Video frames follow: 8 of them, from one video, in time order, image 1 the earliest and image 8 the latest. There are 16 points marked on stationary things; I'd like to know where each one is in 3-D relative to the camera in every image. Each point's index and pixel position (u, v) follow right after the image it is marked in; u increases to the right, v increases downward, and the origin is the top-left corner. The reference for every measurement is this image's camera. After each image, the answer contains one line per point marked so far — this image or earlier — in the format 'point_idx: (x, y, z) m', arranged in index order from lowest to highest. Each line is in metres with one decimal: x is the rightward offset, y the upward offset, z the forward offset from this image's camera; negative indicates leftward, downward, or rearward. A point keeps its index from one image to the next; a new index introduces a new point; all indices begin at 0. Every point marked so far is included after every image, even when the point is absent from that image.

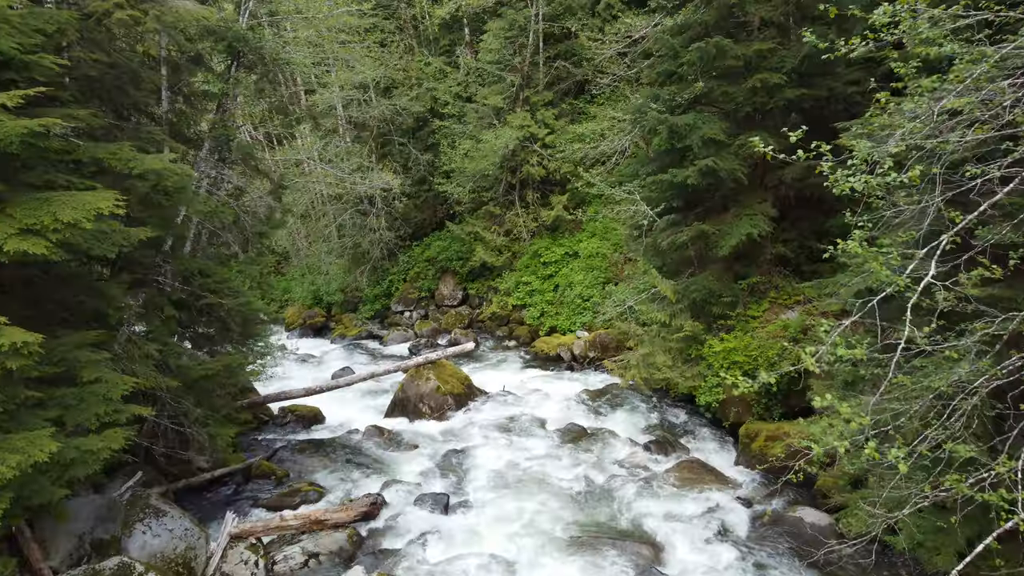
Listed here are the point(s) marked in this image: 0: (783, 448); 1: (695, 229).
0: (+2.4, -1.4, +7.4) m
1: (+1.9, +0.6, +8.3) m
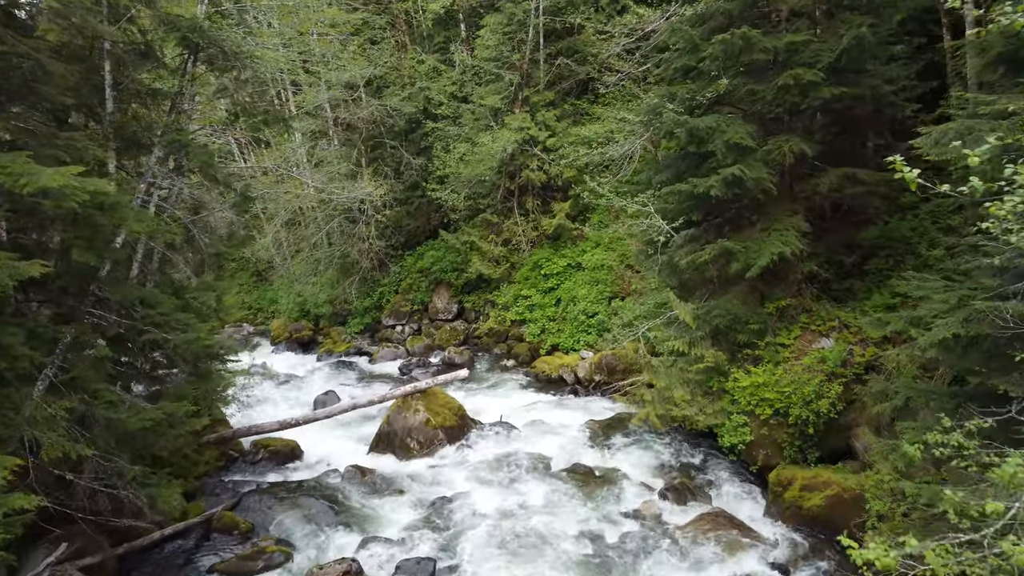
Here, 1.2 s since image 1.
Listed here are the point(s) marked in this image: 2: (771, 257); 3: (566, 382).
0: (+2.4, -1.6, +6.4) m
1: (+1.9, +0.4, +7.3) m
2: (+2.2, +0.3, +7.0) m
3: (+0.8, -1.3, +11.4) m
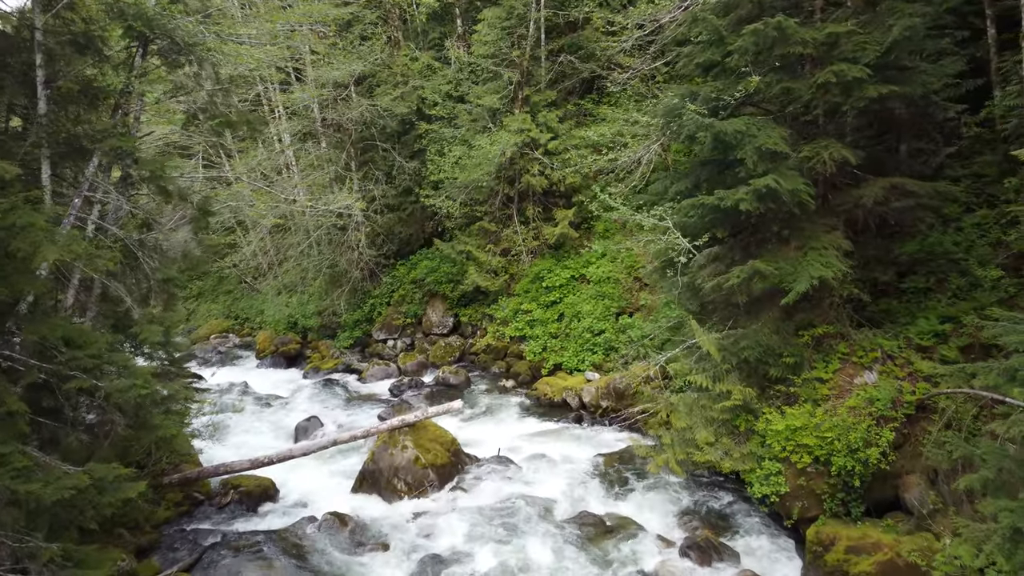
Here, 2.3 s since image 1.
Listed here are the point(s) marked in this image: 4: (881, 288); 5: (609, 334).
0: (+2.4, -1.9, +5.4) m
1: (+1.8, +0.2, +6.4) m
2: (+2.2, +0.1, +6.0) m
3: (+0.7, -1.5, +10.5) m
4: (+3.2, 0.0, +7.2) m
5: (+1.3, -0.6, +11.1) m
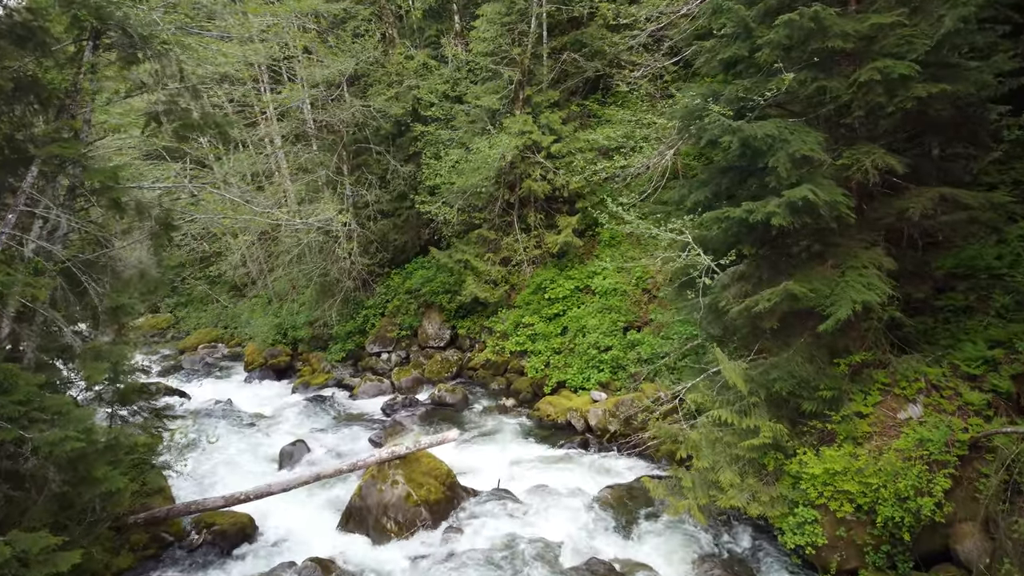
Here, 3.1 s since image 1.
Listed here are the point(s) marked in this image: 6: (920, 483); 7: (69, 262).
0: (+2.4, -2.0, +4.7) m
1: (+1.9, 0.0, +5.7) m
2: (+2.2, -0.1, +5.3) m
3: (+0.8, -1.7, +9.7) m
4: (+3.3, -0.2, +6.4) m
5: (+1.3, -0.8, +10.4) m
6: (+2.6, -1.2, +5.2) m
7: (-2.7, +0.2, +5.0) m
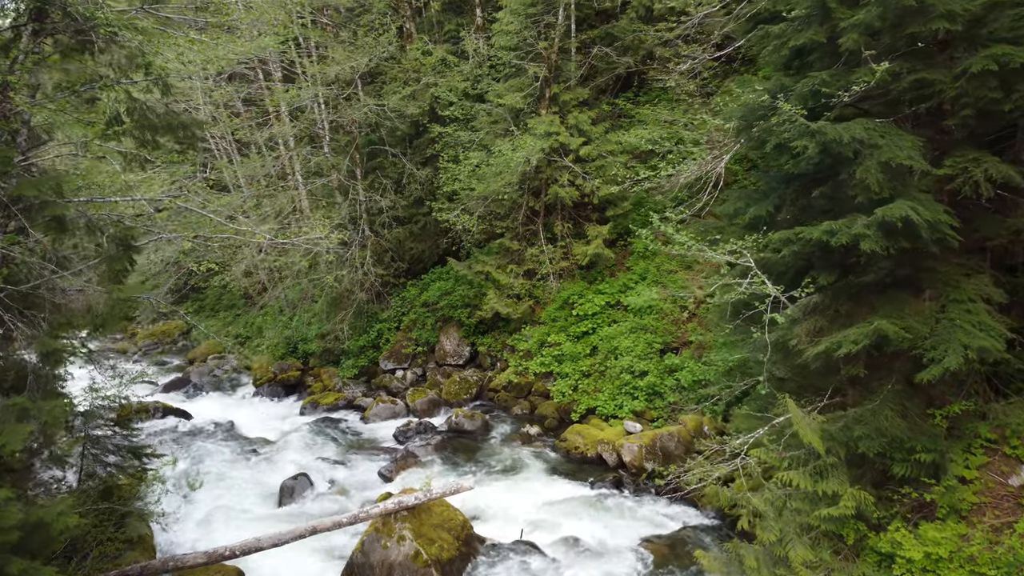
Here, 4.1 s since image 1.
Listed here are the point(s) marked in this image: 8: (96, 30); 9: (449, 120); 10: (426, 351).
0: (+2.5, -2.2, +3.7) m
1: (+2.0, -0.2, +4.6) m
2: (+2.4, -0.3, +4.3) m
3: (+1.0, -1.9, +8.7) m
4: (+3.4, -0.4, +5.3) m
5: (+1.6, -1.0, +9.4) m
6: (+2.7, -1.5, +4.1) m
7: (-2.5, 0.0, +4.0) m
8: (-2.2, +1.4, +4.5) m
9: (-1.0, +2.8, +13.4) m
10: (-1.4, -1.0, +12.9) m
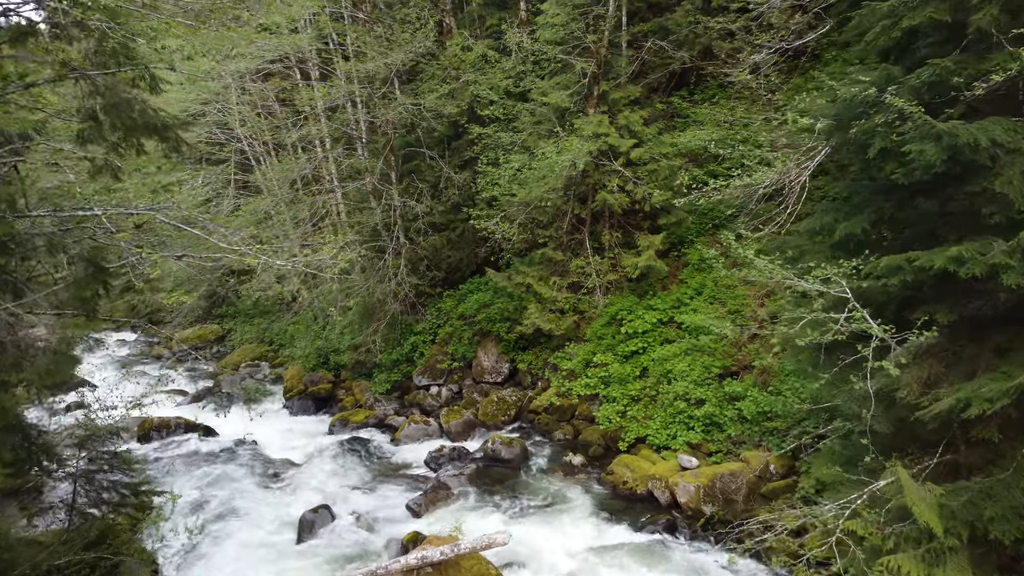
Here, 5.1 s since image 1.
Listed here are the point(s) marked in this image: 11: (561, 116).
0: (+2.7, -2.4, +2.7) m
1: (+2.2, -0.4, +3.7) m
2: (+2.5, -0.5, +3.3) m
3: (+1.4, -2.1, +7.8) m
4: (+3.6, -0.6, +4.3) m
5: (+2.0, -1.2, +8.4) m
6: (+2.9, -1.7, +3.1) m
7: (-2.4, -0.2, +3.3) m
8: (-2.0, +1.3, +3.8) m
9: (-0.3, +2.6, +12.6) m
10: (-0.7, -1.2, +12.1) m
11: (+0.7, +2.3, +11.1) m
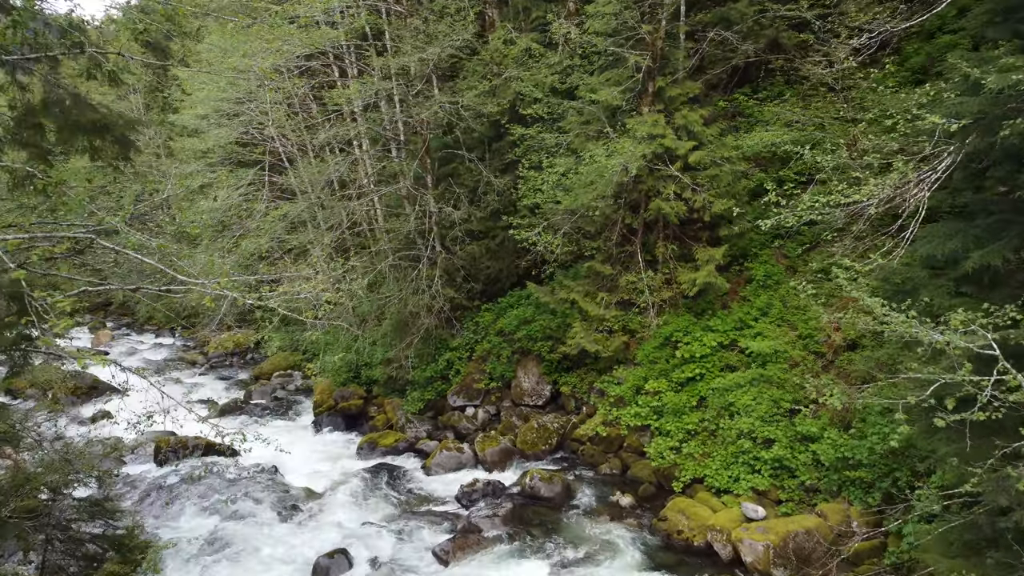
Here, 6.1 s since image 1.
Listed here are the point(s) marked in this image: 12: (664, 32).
0: (+2.7, -2.7, +1.6) m
1: (+2.3, -0.6, +2.6) m
2: (+2.6, -0.7, +2.2) m
3: (+1.7, -2.3, +6.8) m
4: (+3.8, -0.8, +3.1) m
5: (+2.4, -1.4, +7.4) m
6: (+2.9, -1.9, +2.0) m
7: (-2.3, -0.3, +2.5) m
8: (-1.9, +1.1, +2.9) m
9: (+0.3, +2.4, +11.7) m
10: (-0.2, -1.3, +11.2) m
11: (+1.2, +2.1, +10.1) m
12: (+1.8, +3.0, +9.6) m
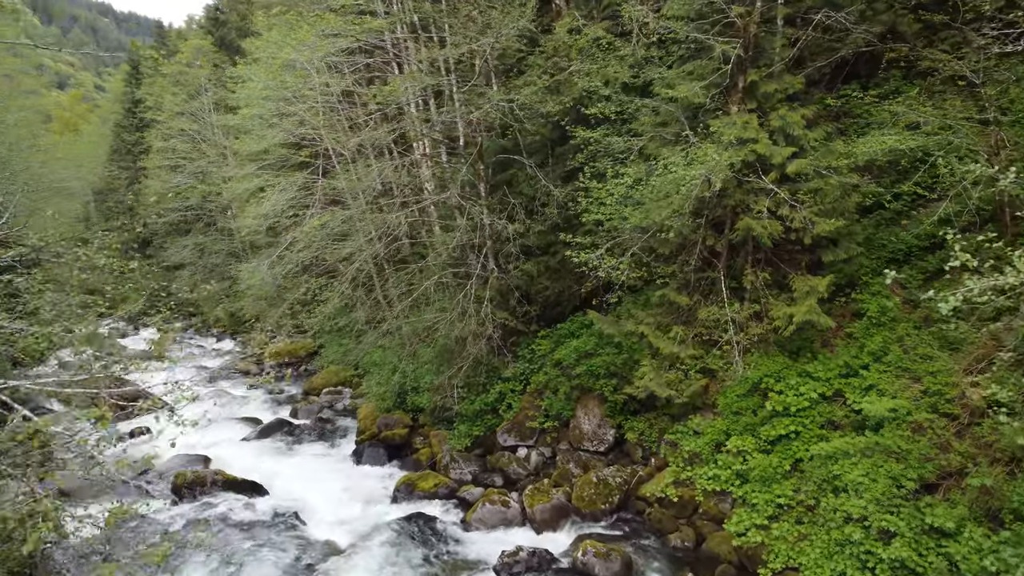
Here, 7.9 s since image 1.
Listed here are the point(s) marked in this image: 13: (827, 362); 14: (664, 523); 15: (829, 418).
0: (+2.4, -3.0, -0.1) m
1: (+2.2, -1.0, +1.0) m
2: (+2.4, -1.1, +0.5) m
3: (+2.0, -2.6, +5.2) m
4: (+3.7, -1.2, +1.4) m
5: (+2.7, -1.8, +5.7) m
6: (+2.7, -2.2, +0.3) m
7: (-2.4, -0.6, +1.3) m
8: (-1.9, +0.8, +1.7) m
9: (+1.1, +2.1, +10.2) m
10: (+0.5, -1.6, +9.7) m
11: (+1.9, +1.8, +8.5) m
12: (+2.4, +2.7, +8.0) m
13: (+2.9, -0.7, +7.5) m
14: (+1.4, -2.2, +7.8) m
15: (+2.7, -1.1, +7.0) m
